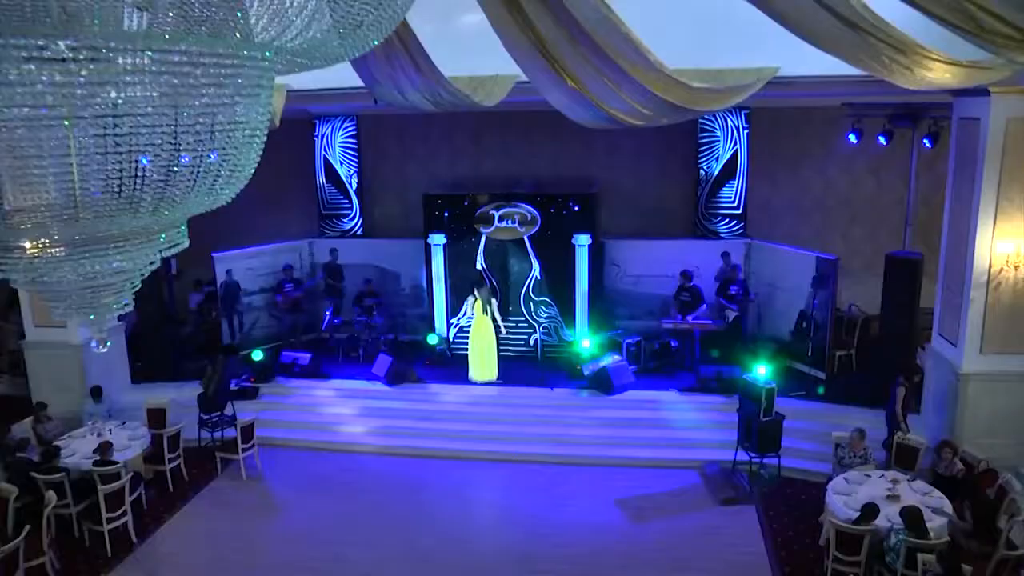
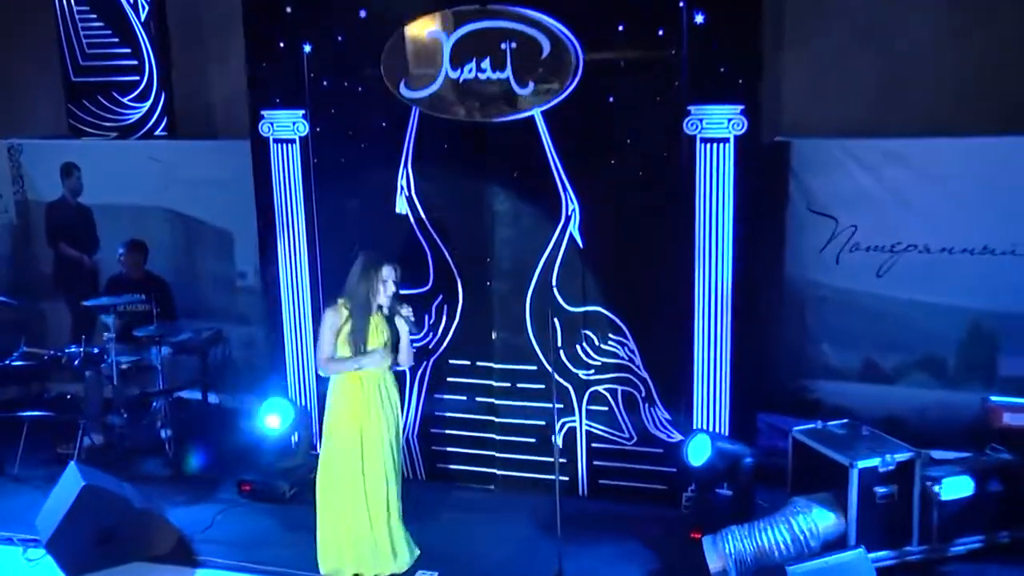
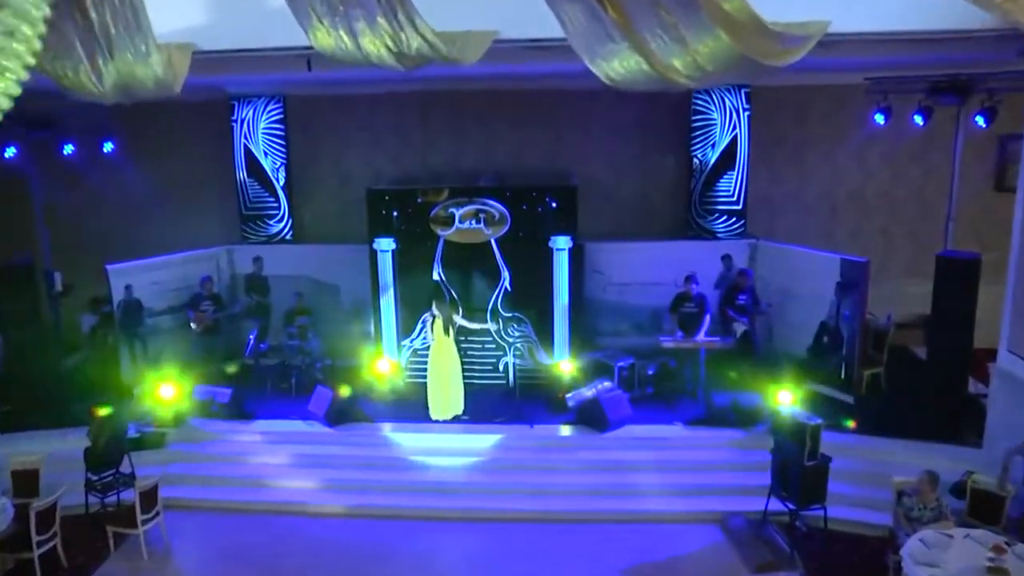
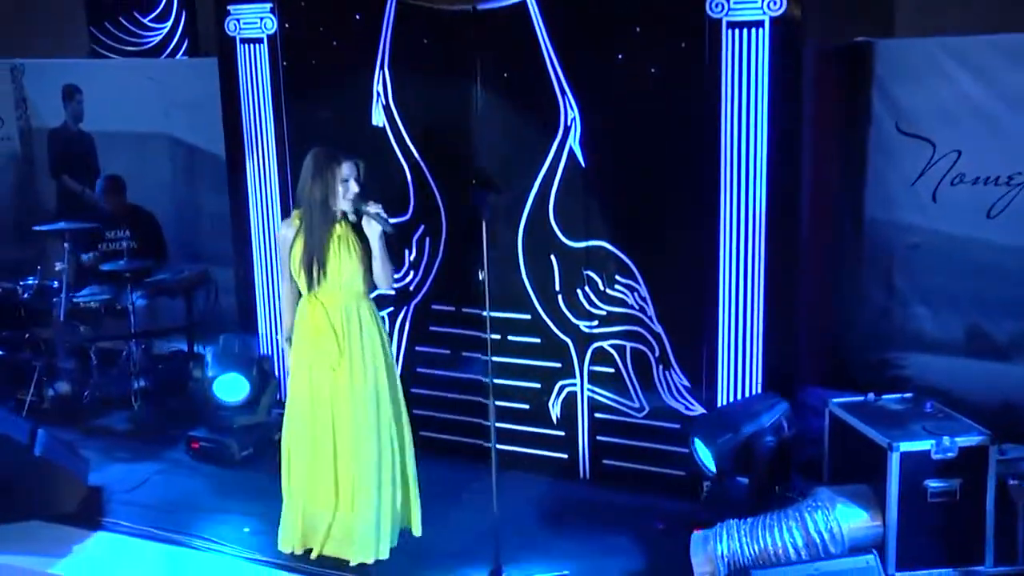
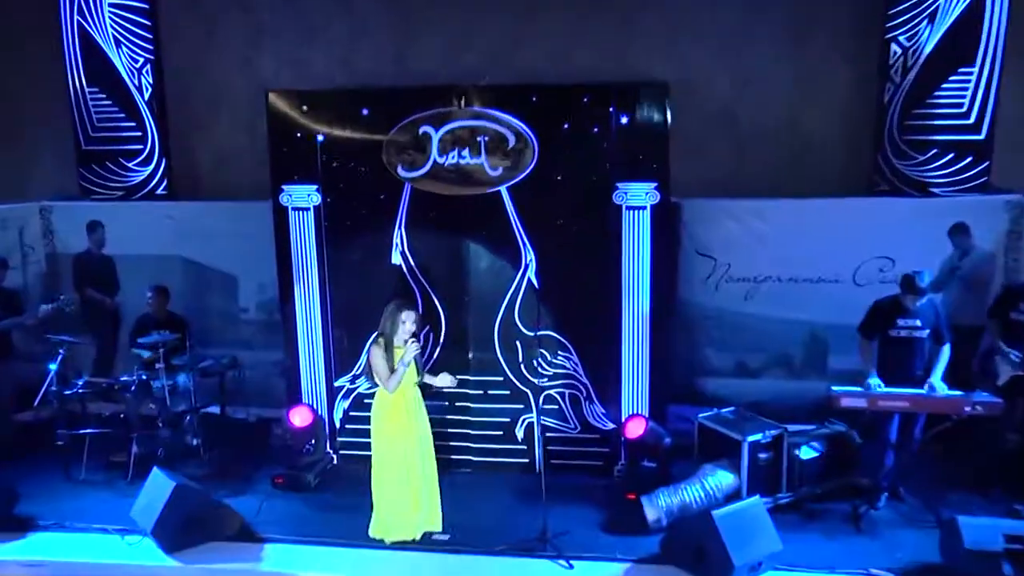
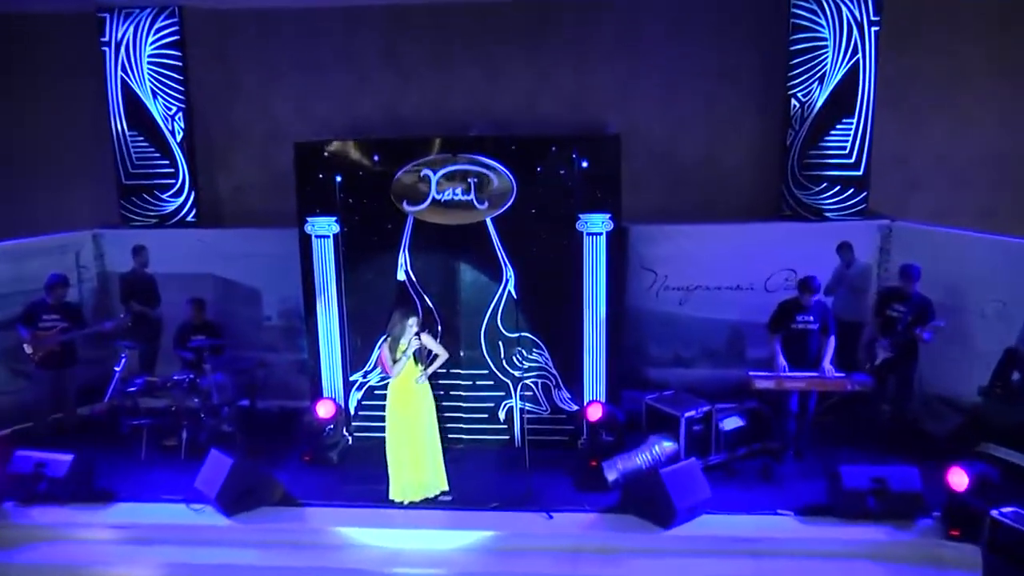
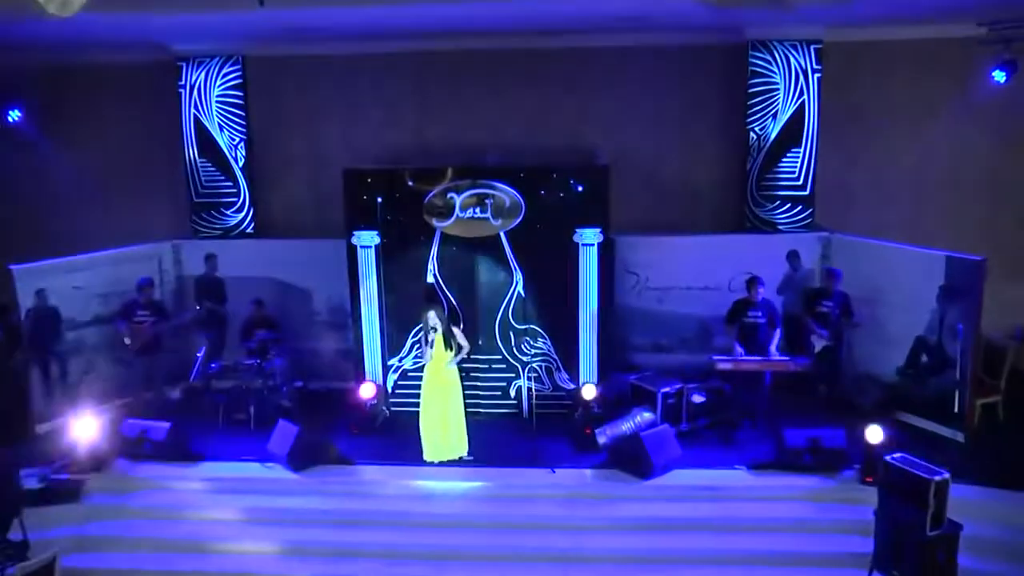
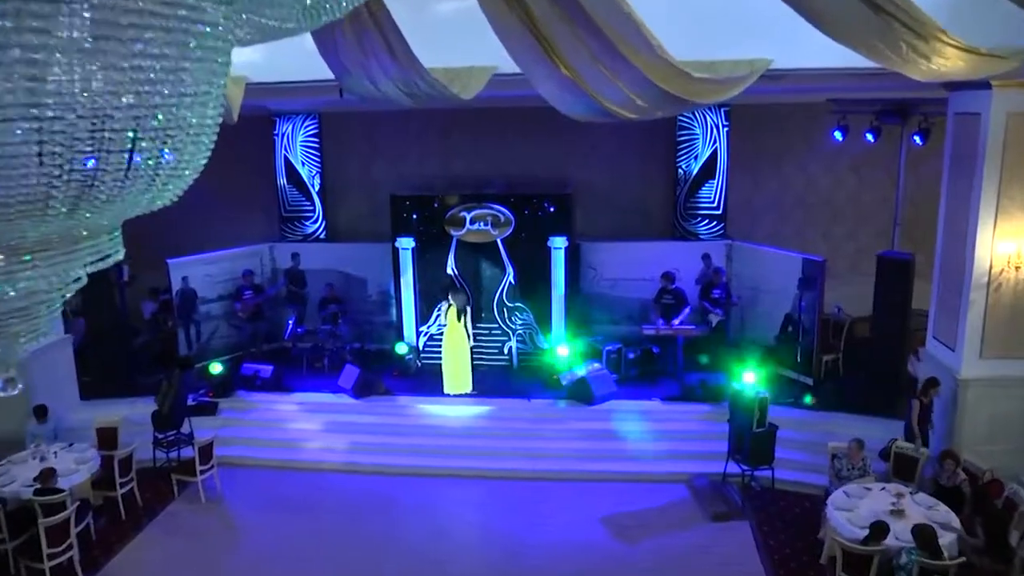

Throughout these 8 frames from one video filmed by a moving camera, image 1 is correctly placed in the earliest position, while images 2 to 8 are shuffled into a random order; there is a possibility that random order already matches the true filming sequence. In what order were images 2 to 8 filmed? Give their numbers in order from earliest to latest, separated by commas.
8, 3, 7, 6, 5, 2, 4
